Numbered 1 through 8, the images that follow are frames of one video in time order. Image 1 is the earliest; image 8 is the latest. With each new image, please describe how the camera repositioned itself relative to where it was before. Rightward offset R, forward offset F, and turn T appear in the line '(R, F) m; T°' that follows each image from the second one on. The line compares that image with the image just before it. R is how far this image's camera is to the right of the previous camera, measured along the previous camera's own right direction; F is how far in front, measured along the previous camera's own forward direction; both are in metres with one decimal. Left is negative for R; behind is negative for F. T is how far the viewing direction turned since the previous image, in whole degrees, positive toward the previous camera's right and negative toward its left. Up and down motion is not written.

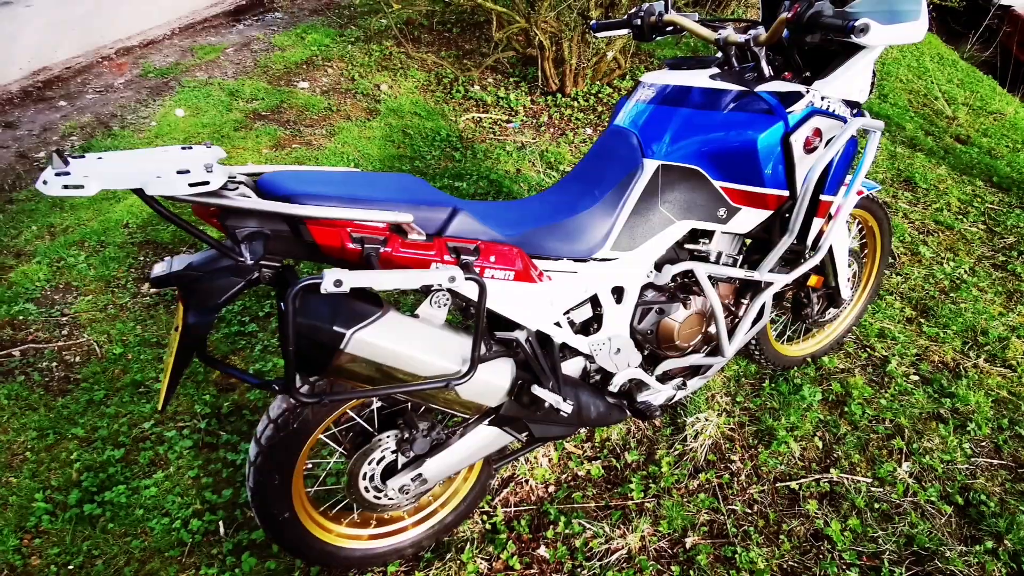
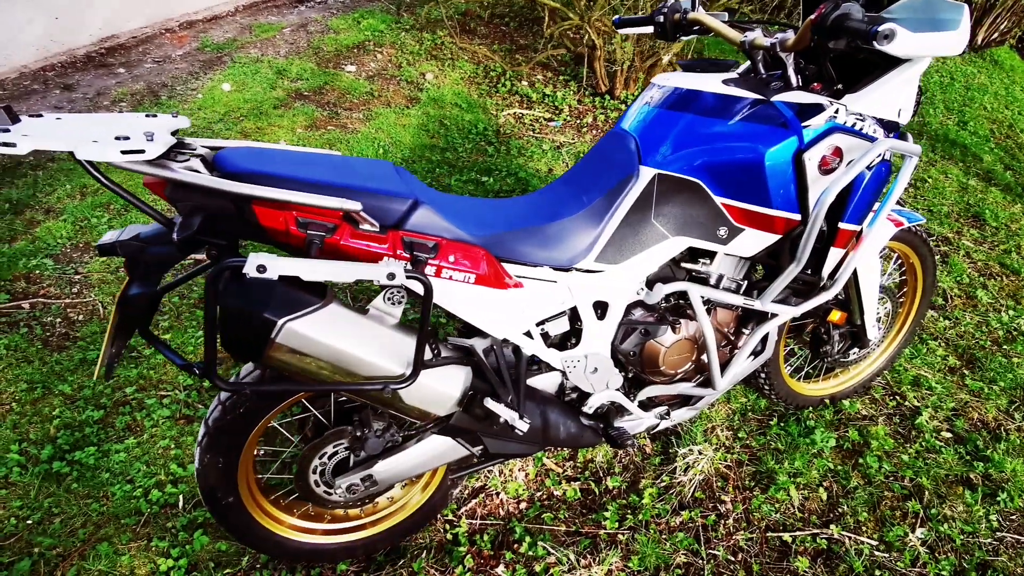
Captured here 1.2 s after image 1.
(+0.2, +0.1) m; -5°
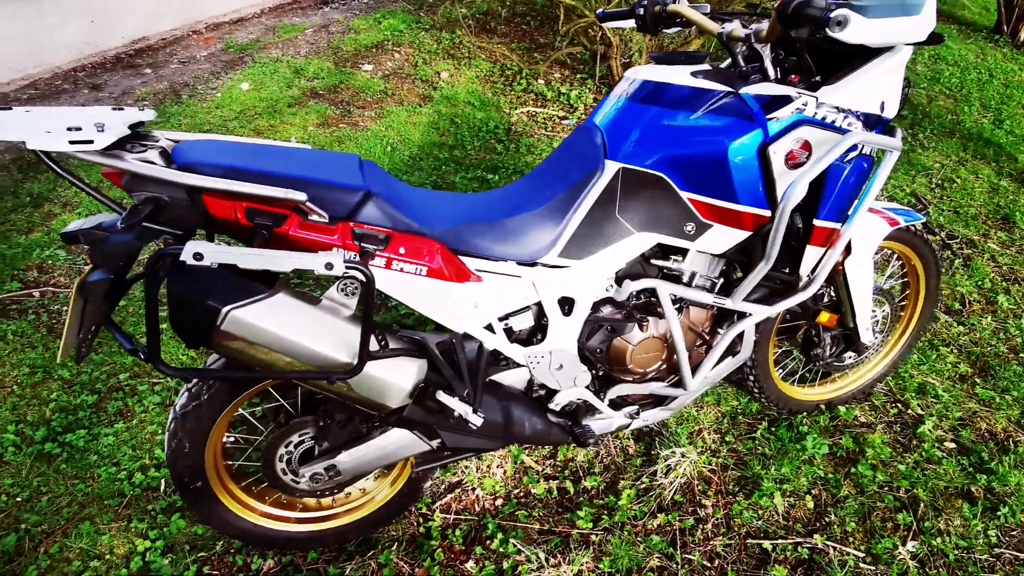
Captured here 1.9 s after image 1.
(+0.2, 0.0) m; -3°
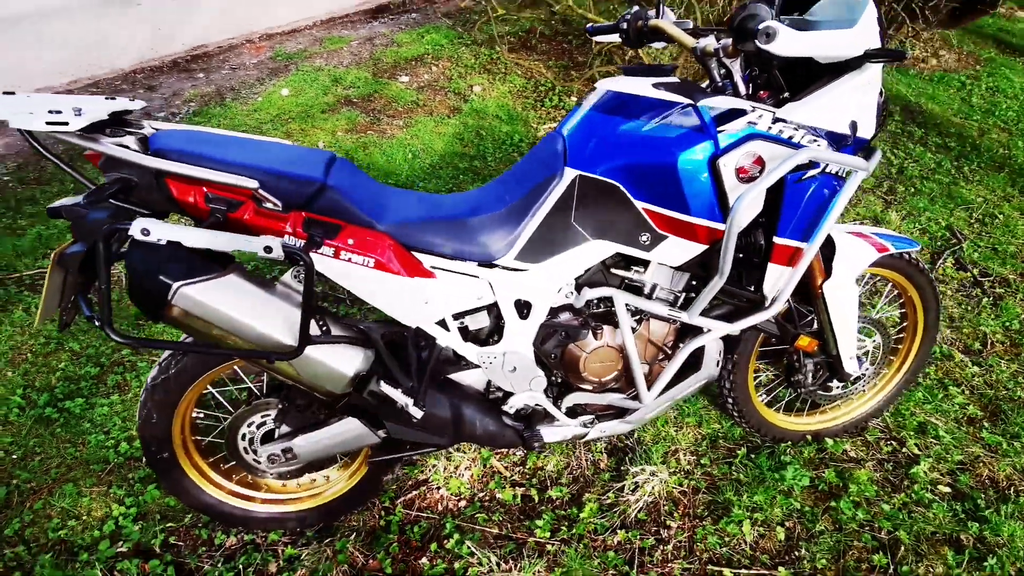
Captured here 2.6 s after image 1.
(+0.3, 0.0) m; -5°
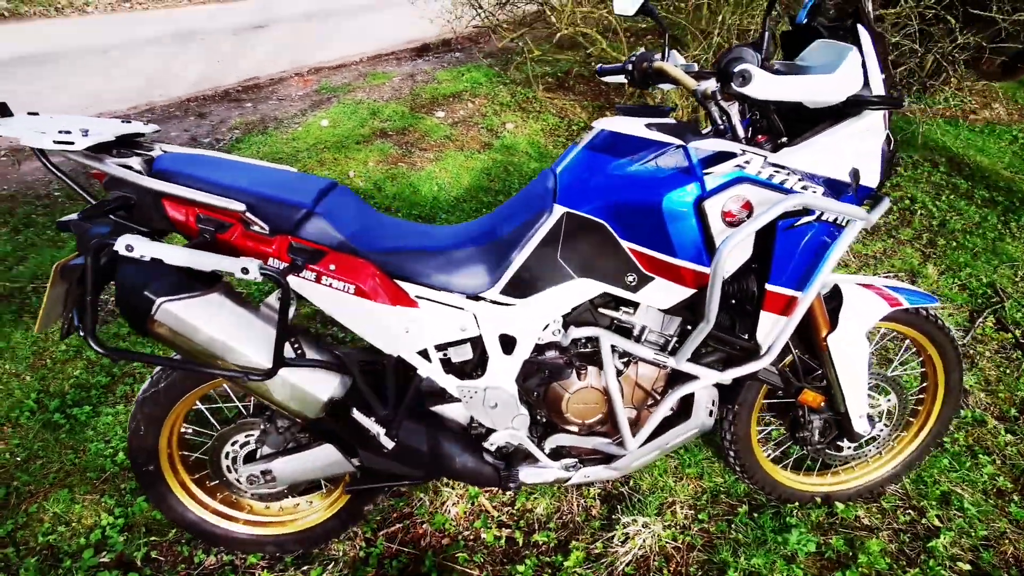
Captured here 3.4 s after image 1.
(+0.2, 0.0) m; -4°
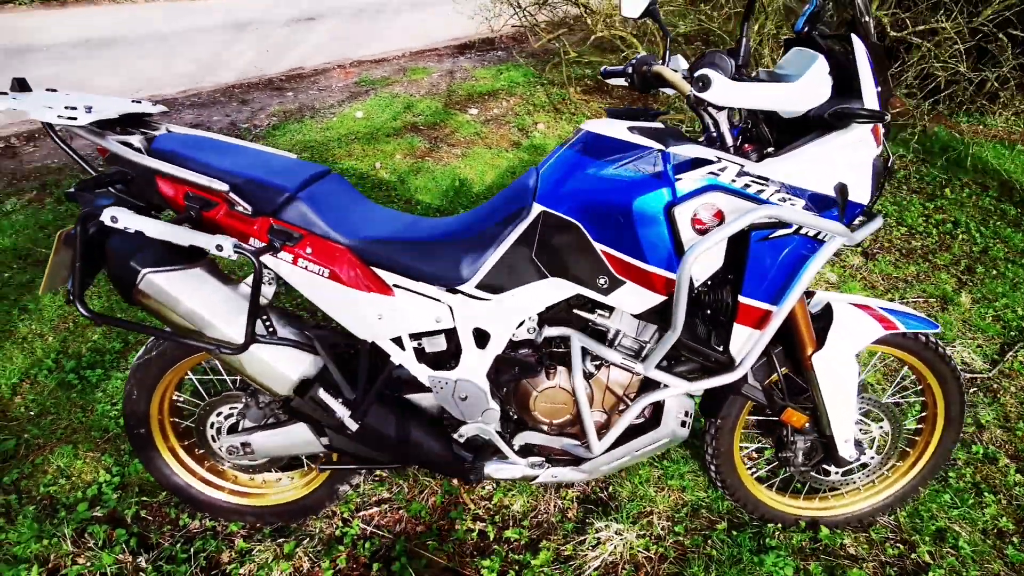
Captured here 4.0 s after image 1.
(+0.2, 0.0) m; -4°
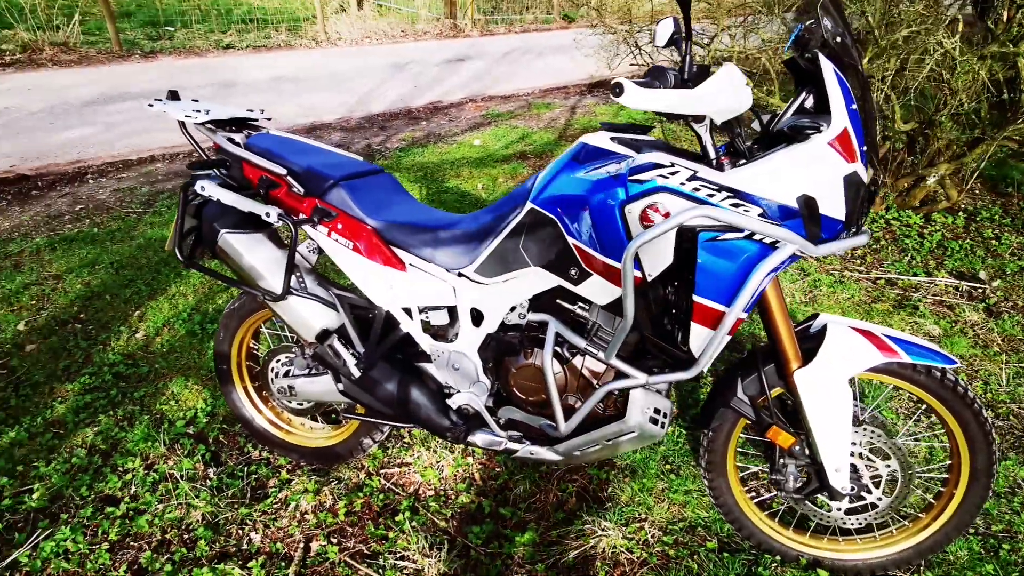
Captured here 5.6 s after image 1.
(+0.5, -0.2) m; -14°
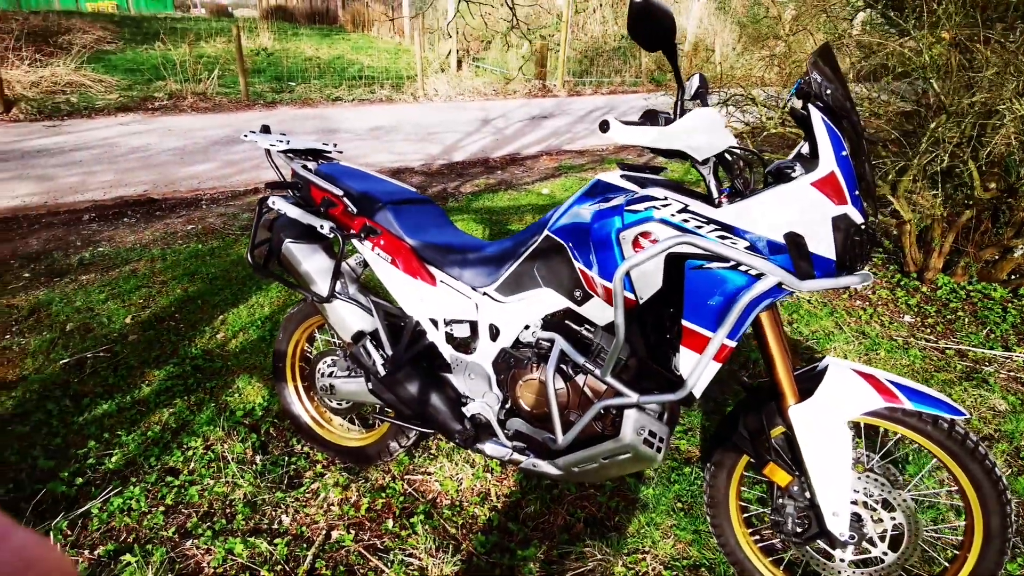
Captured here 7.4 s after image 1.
(+0.3, -0.2) m; -8°
